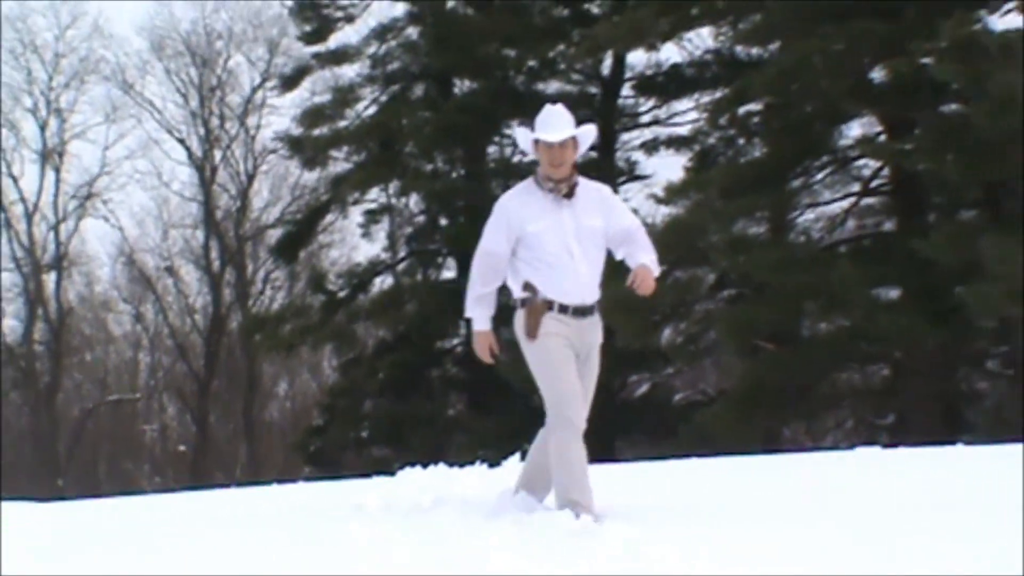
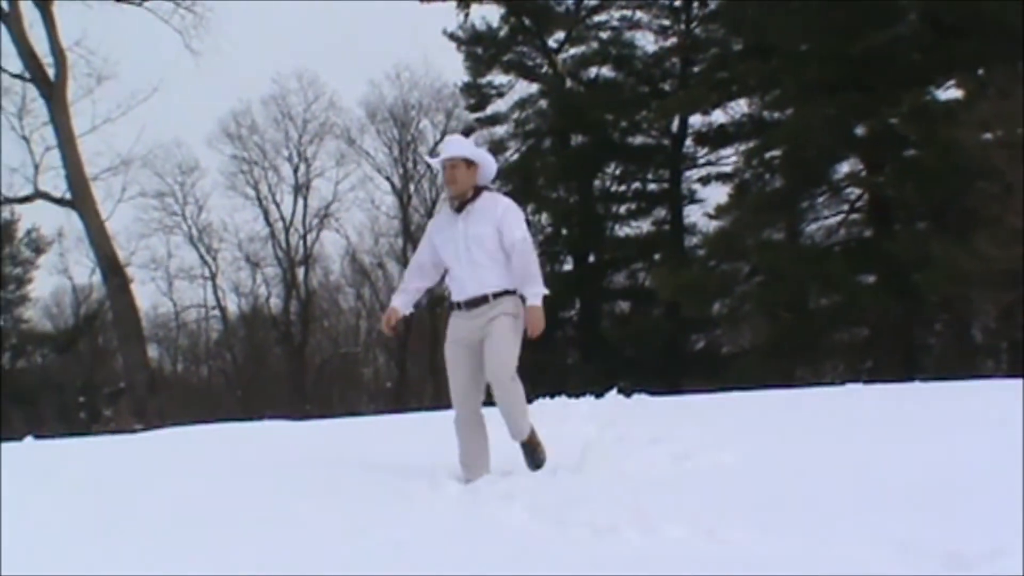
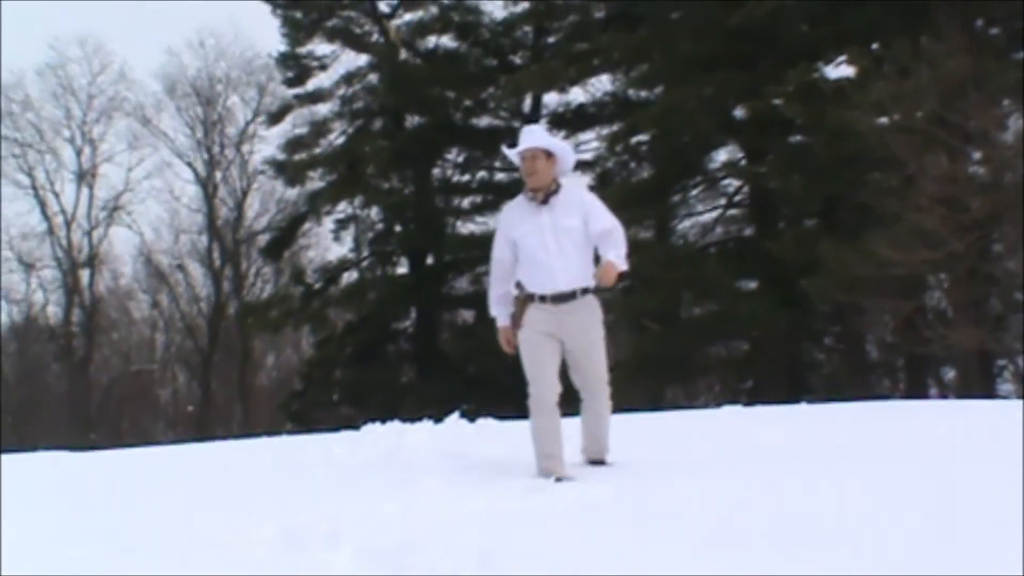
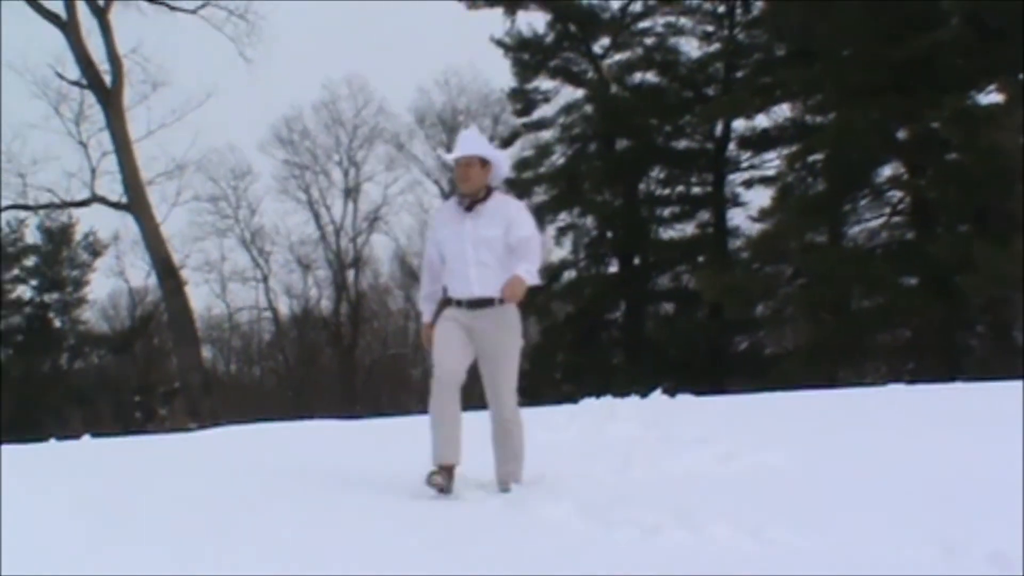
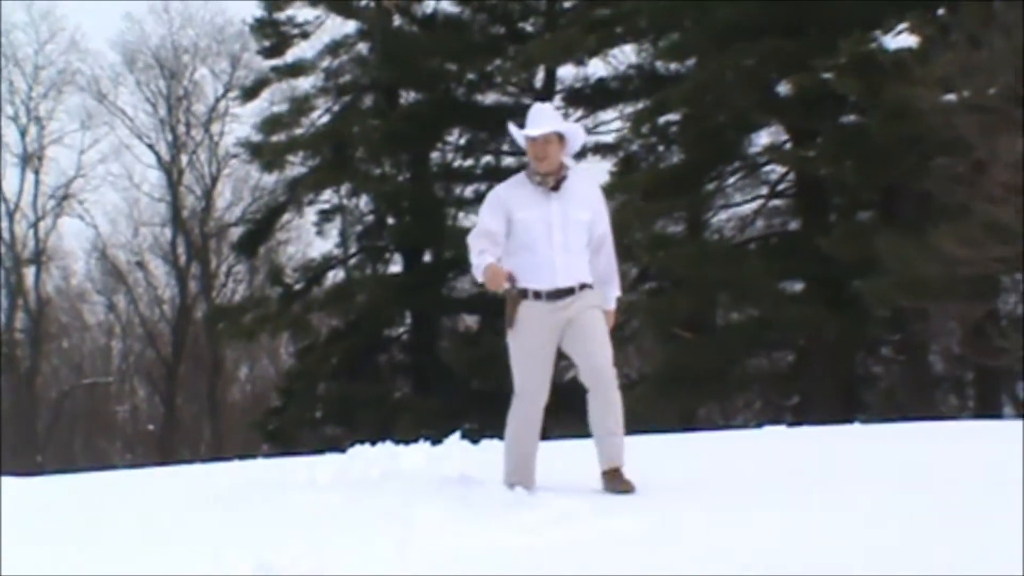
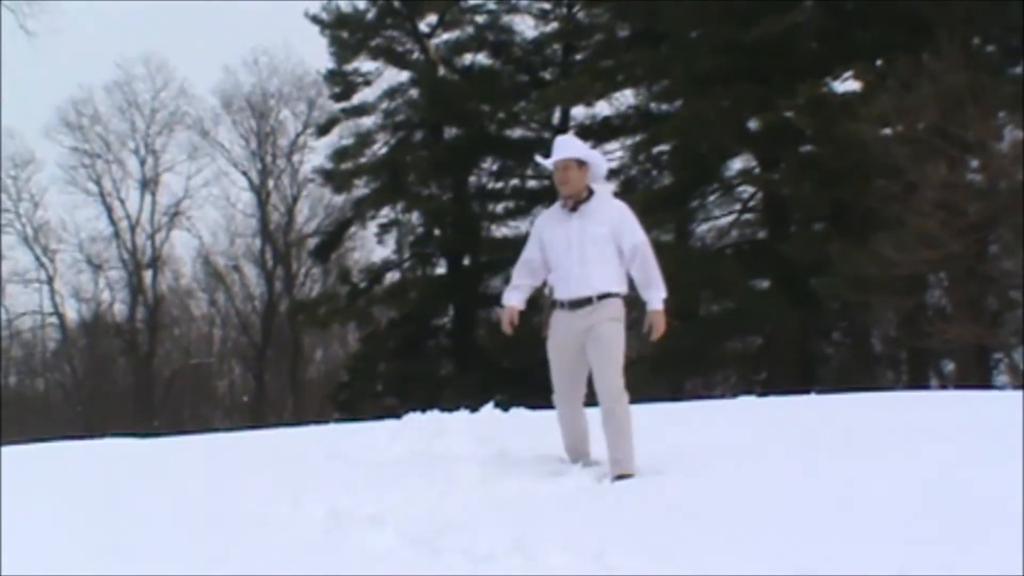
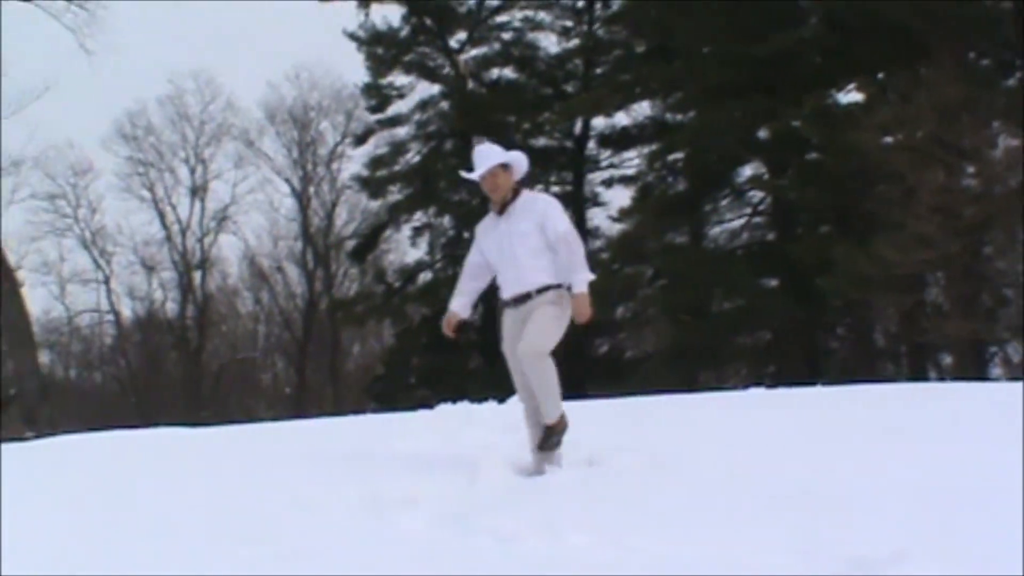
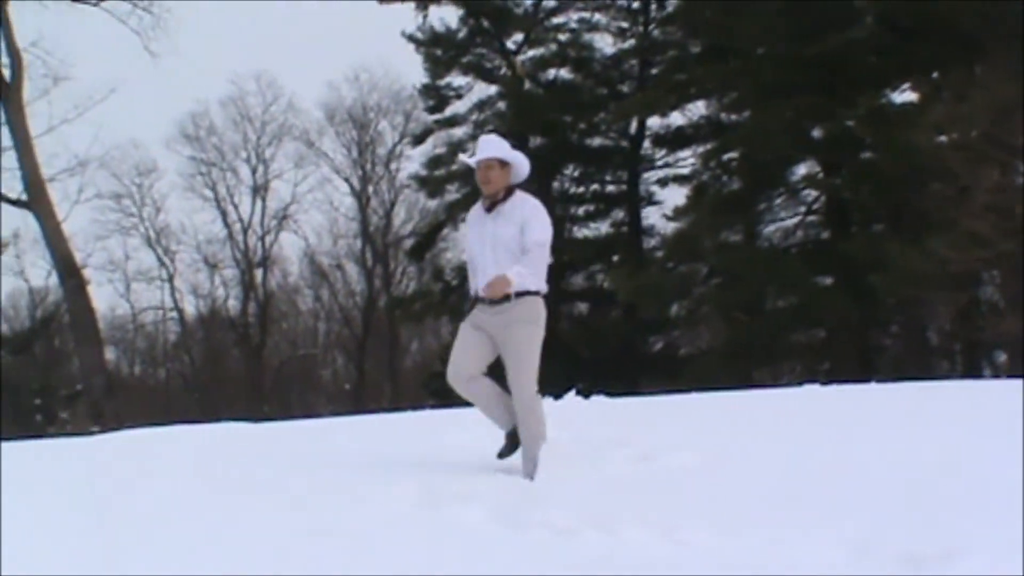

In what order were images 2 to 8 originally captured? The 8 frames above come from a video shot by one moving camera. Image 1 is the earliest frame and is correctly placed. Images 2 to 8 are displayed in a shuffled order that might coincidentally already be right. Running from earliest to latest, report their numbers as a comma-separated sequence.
5, 3, 6, 7, 8, 2, 4
